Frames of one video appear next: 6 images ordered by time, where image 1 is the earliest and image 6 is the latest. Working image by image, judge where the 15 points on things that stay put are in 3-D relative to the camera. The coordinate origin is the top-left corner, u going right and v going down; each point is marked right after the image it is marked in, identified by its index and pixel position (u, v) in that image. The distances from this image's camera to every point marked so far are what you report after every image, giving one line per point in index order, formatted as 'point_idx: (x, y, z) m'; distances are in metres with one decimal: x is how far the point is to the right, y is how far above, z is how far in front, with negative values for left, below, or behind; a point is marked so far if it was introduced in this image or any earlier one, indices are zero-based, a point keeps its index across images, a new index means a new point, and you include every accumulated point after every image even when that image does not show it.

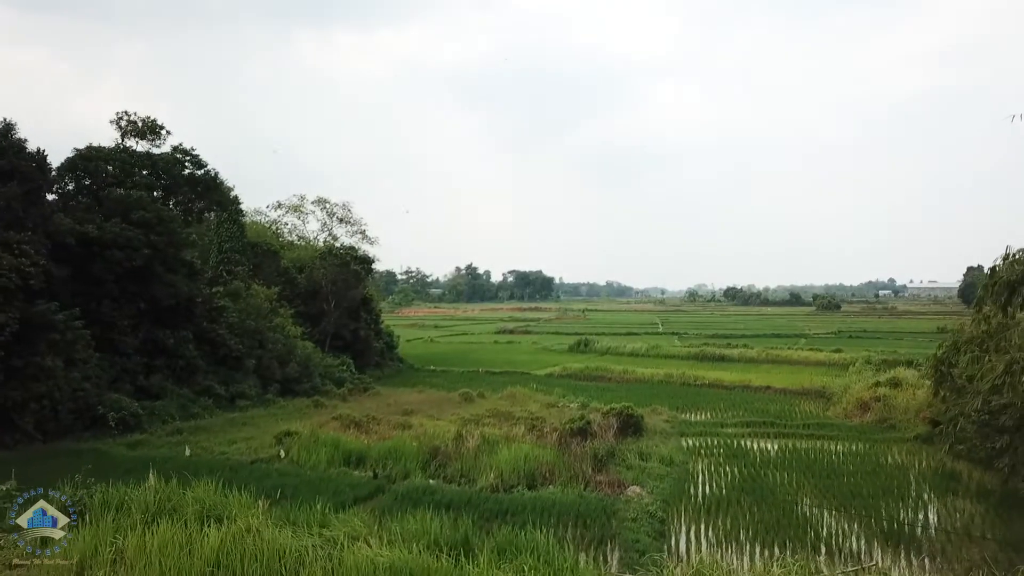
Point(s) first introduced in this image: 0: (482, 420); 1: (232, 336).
0: (-0.7, -3.3, +14.3) m
1: (-8.6, -1.5, +17.6) m
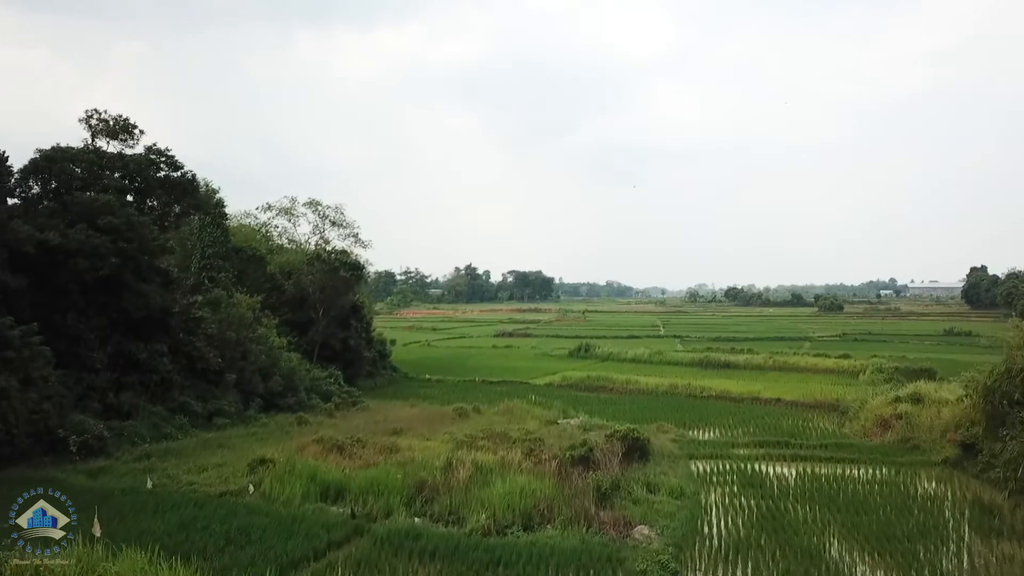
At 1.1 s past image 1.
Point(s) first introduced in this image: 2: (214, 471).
0: (-0.8, -3.6, +13.3) m
1: (-8.7, -1.7, +16.6) m
2: (-5.9, -3.6, +11.4) m
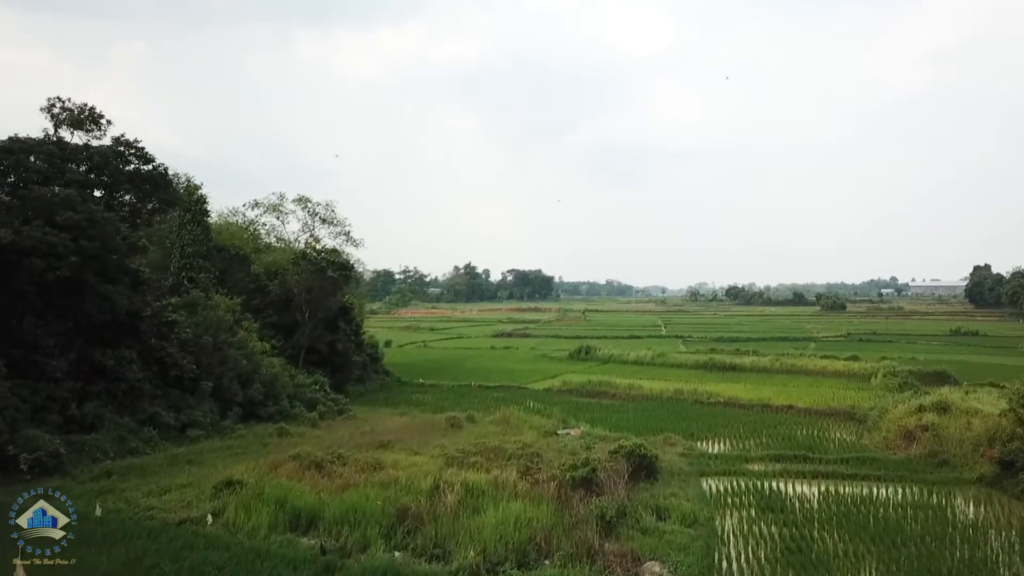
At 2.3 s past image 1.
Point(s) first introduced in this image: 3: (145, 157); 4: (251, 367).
0: (-0.9, -3.6, +12.2) m
1: (-8.8, -1.8, +15.5) m
2: (-6.0, -3.7, +10.4) m
3: (-10.0, +3.6, +15.6) m
4: (-7.8, -2.4, +17.1) m
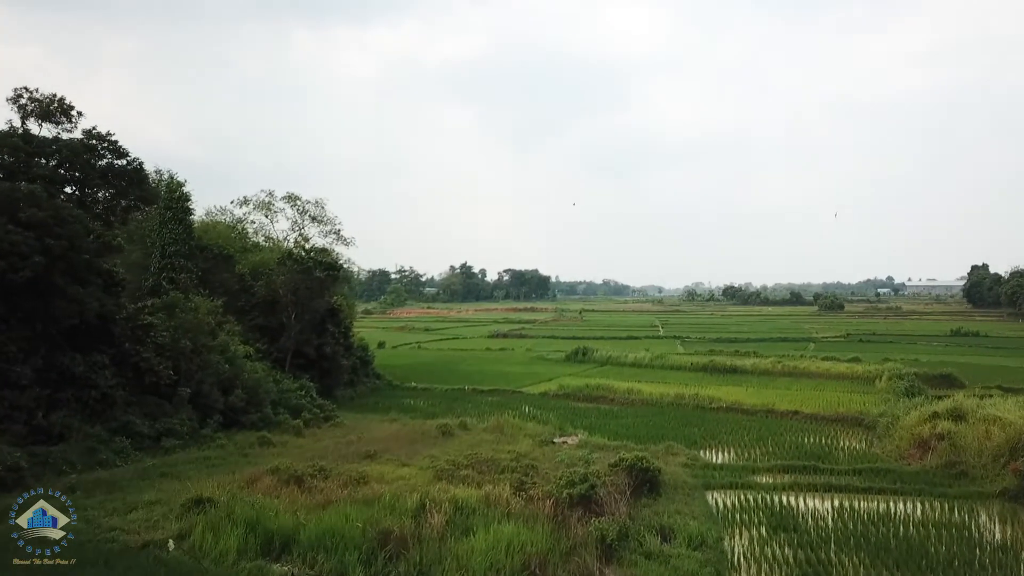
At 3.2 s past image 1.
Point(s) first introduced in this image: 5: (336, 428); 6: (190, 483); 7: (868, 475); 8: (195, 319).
0: (-1.1, -3.6, +11.4) m
1: (-8.9, -1.8, +14.7) m
2: (-6.2, -3.7, +9.6) m
3: (-10.1, +3.5, +14.8) m
4: (-7.9, -2.4, +16.3) m
5: (-4.9, -3.9, +15.8) m
6: (-6.1, -3.7, +10.9) m
7: (+7.5, -4.0, +12.2) m
8: (-8.9, -0.9, +16.1) m
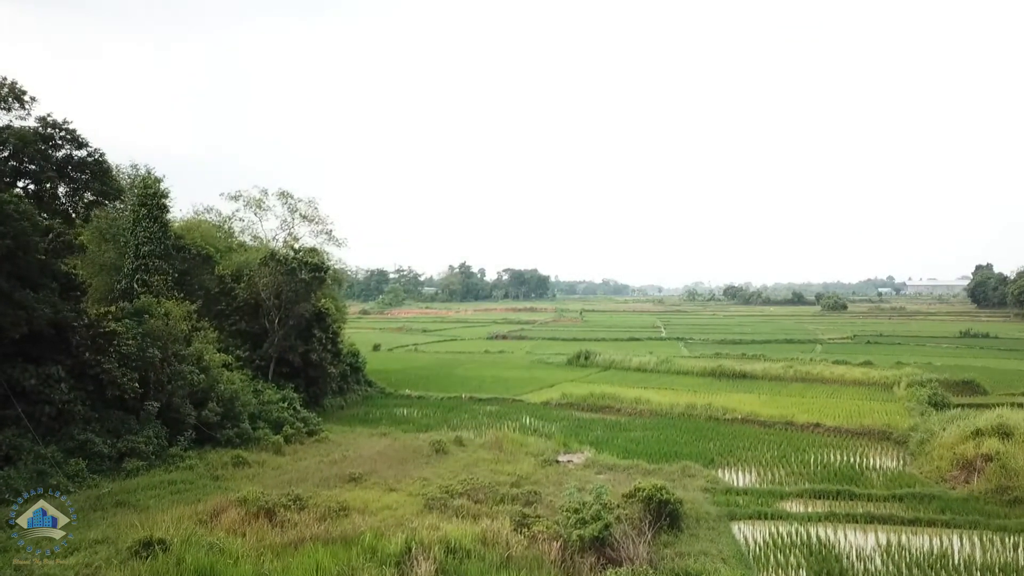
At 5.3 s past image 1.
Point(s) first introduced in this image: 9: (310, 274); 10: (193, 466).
0: (-1.1, -3.7, +10.2) m
1: (-8.9, -1.9, +13.4) m
2: (-6.1, -3.8, +8.3) m
3: (-10.1, +3.4, +13.5) m
4: (-7.9, -2.5, +15.0) m
5: (-4.9, -3.9, +14.5) m
6: (-6.1, -3.8, +9.6) m
7: (+7.5, -4.0, +10.9) m
8: (-8.9, -1.0, +14.8) m
9: (-6.6, +0.4, +18.9) m
10: (-6.9, -3.9, +12.5) m
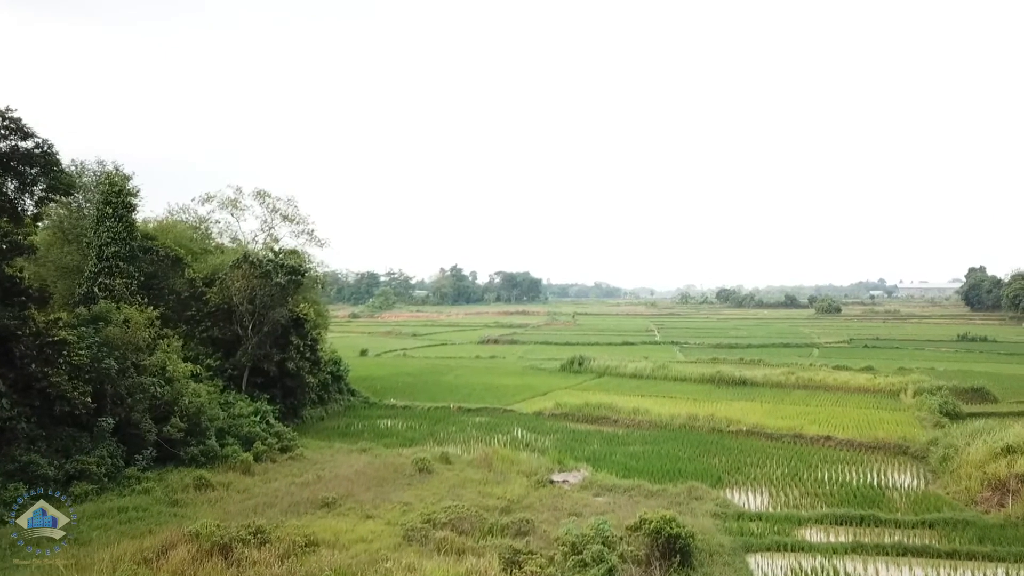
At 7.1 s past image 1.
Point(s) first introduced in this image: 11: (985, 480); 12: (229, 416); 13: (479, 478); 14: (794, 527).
0: (-1.2, -3.8, +9.0) m
1: (-9.1, -2.0, +12.2) m
2: (-6.3, -3.9, +7.1) m
3: (-10.3, +3.3, +12.3) m
4: (-8.1, -2.6, +13.8) m
5: (-5.1, -4.0, +13.4) m
6: (-6.2, -3.9, +8.4) m
7: (+7.4, -4.1, +9.9) m
8: (-9.1, -1.1, +13.6) m
9: (-6.9, +0.3, +17.7) m
10: (-7.1, -4.0, +11.3) m
11: (+9.3, -3.7, +11.4) m
12: (-7.3, -3.3, +15.0) m
13: (-0.7, -4.0, +12.2) m
14: (+4.9, -4.2, +10.2) m
